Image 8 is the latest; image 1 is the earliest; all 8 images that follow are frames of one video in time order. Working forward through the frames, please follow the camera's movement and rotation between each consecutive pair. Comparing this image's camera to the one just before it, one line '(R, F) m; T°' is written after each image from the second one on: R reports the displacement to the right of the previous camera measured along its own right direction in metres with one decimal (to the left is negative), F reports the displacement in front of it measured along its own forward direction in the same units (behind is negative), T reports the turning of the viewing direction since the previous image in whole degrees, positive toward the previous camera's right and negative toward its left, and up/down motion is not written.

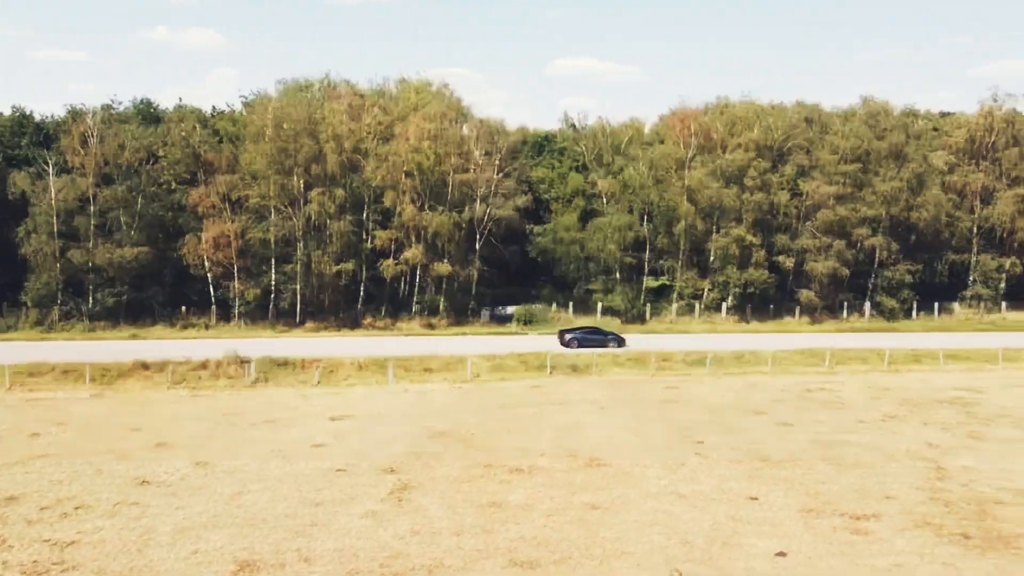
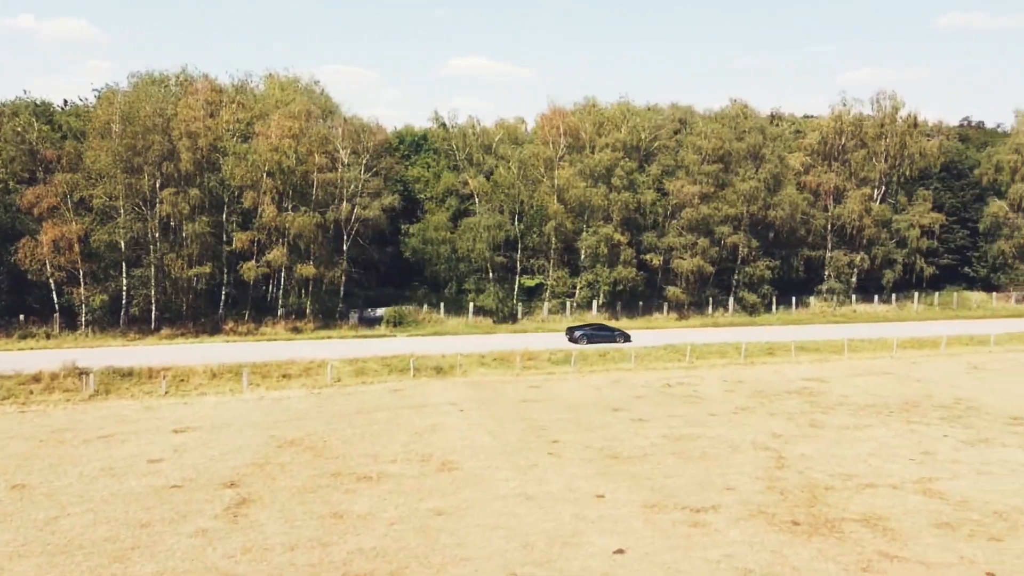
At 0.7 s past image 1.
(+1.5, +0.3) m; +7°
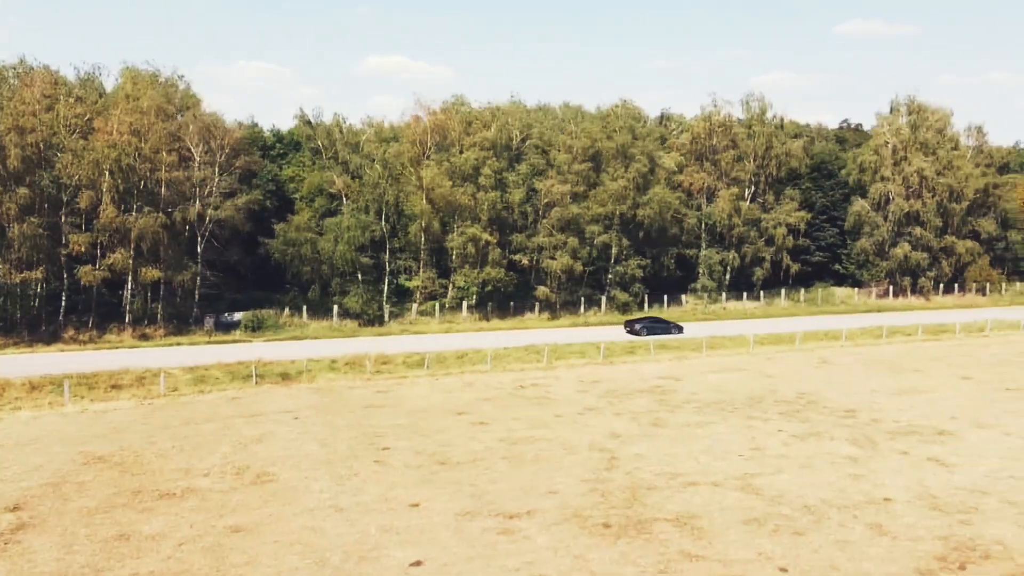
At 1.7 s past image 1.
(+3.0, +0.5) m; +6°
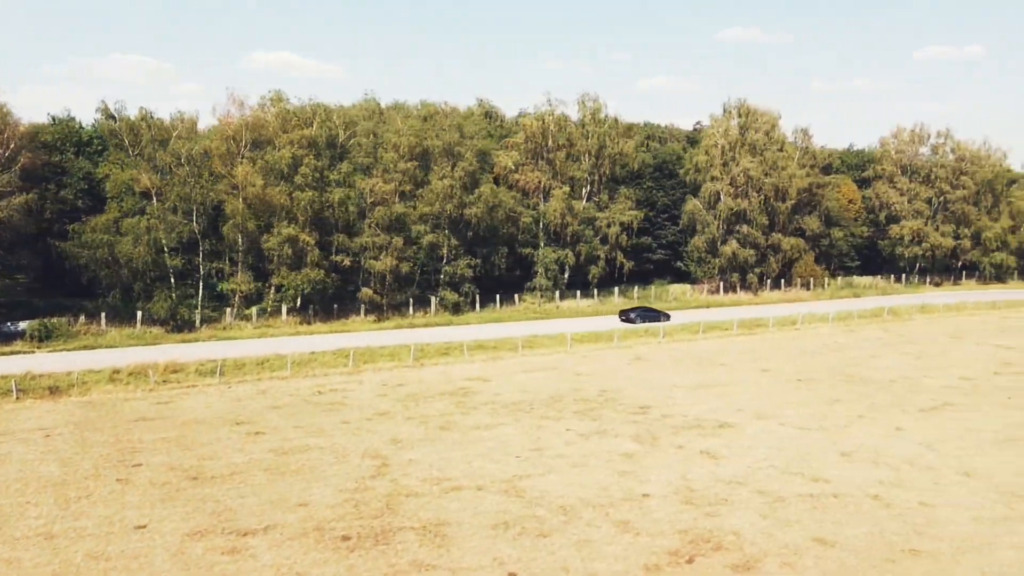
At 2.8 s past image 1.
(+4.2, +0.5) m; +8°
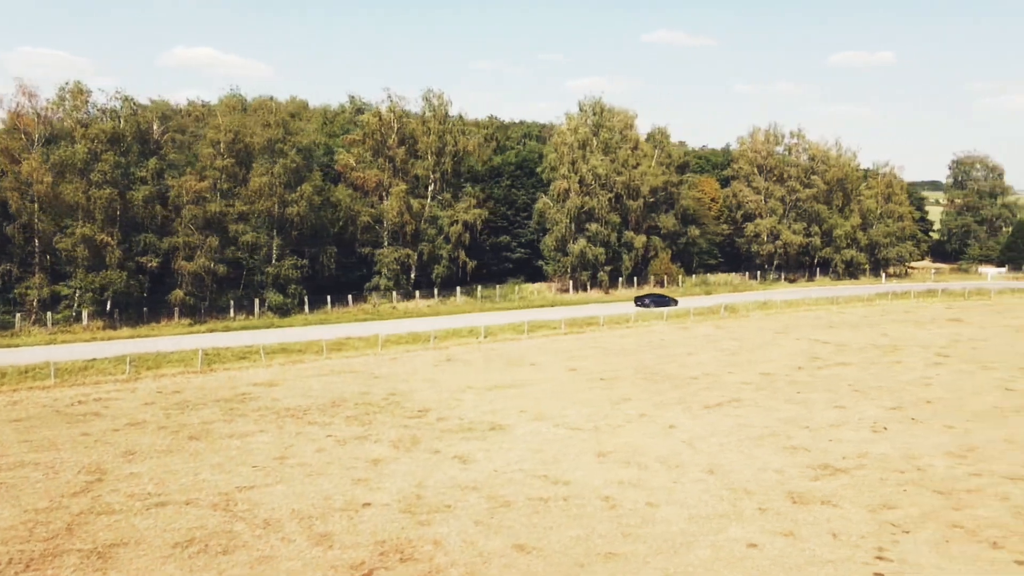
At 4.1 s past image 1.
(+6.3, +0.7) m; +5°
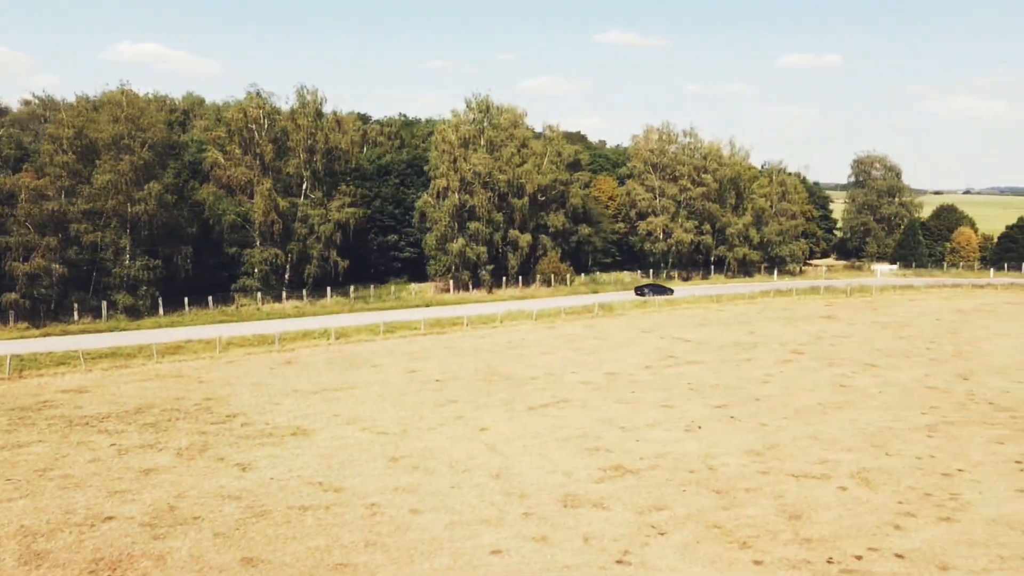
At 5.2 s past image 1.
(+5.6, +0.6) m; +3°
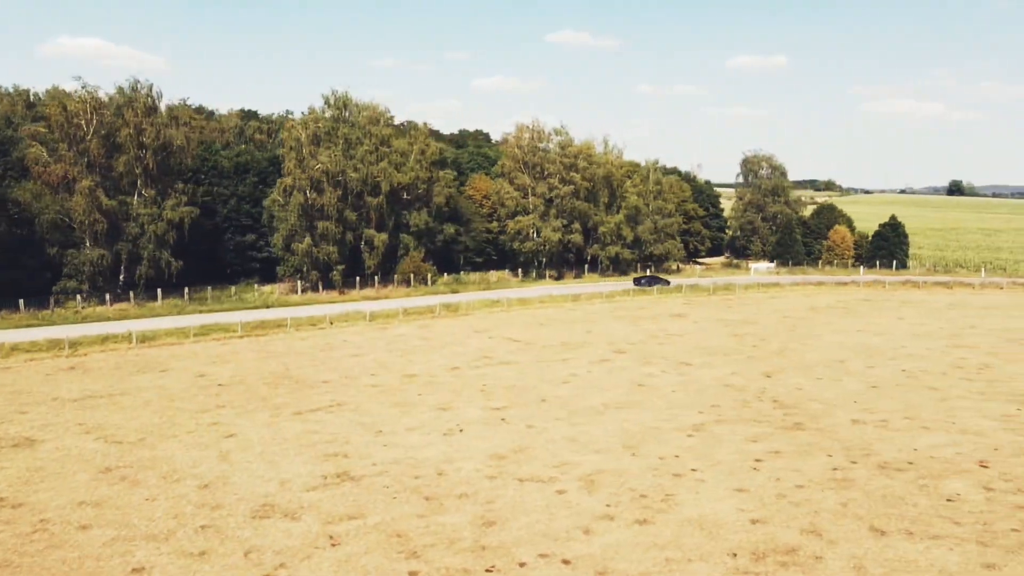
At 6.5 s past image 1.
(+7.5, +0.7) m; +4°
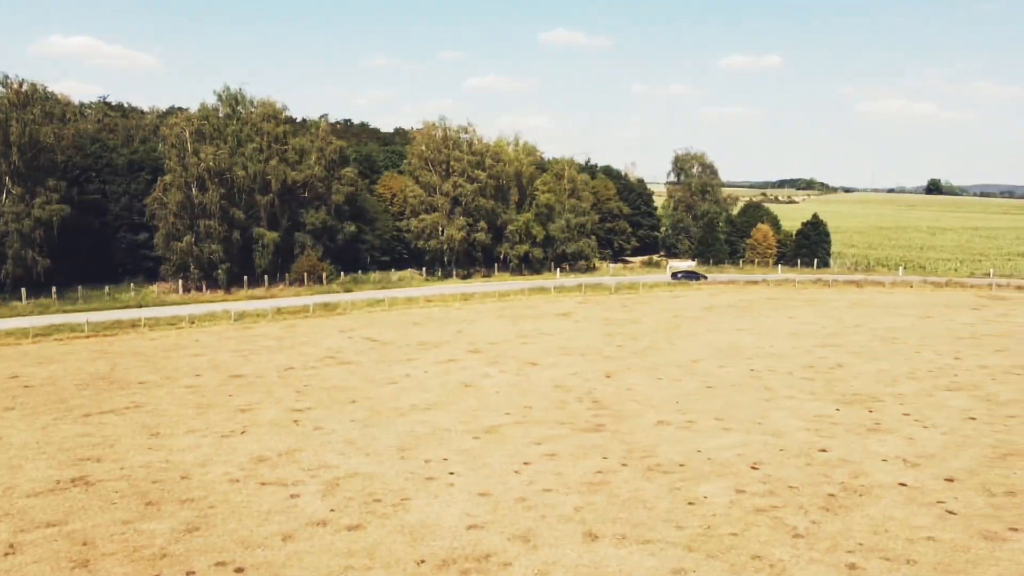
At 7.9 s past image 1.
(+7.8, +0.7) m; +1°
